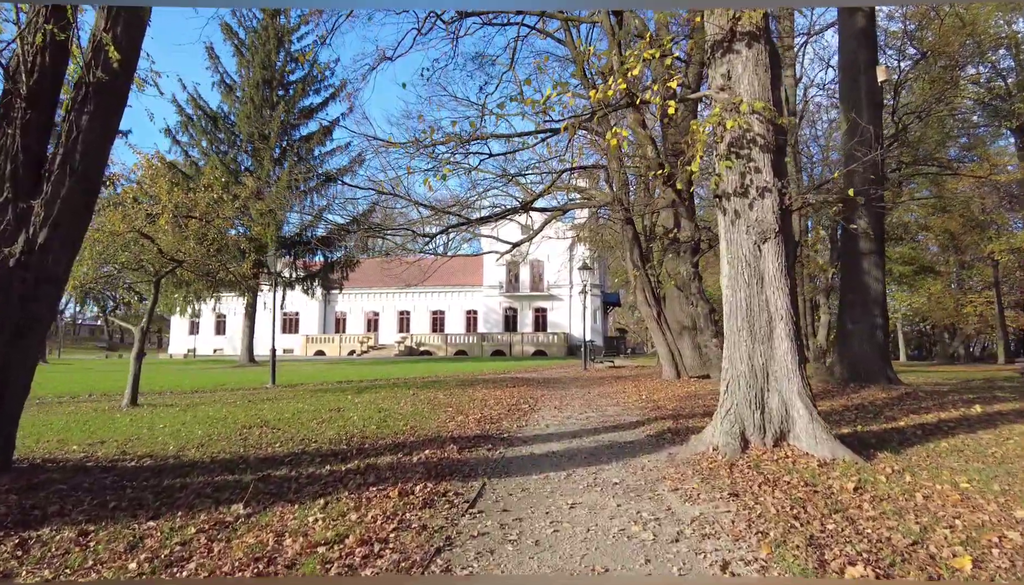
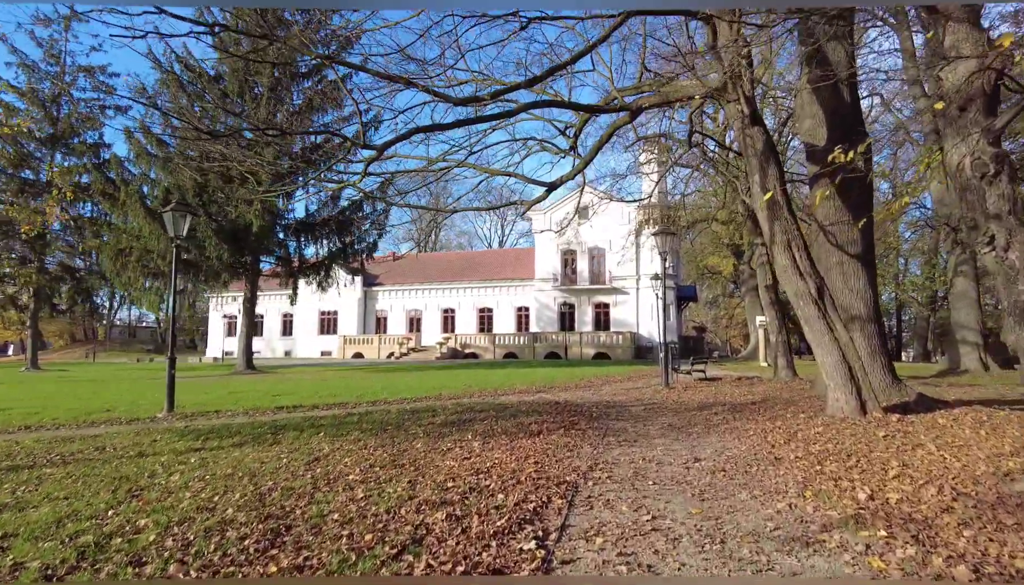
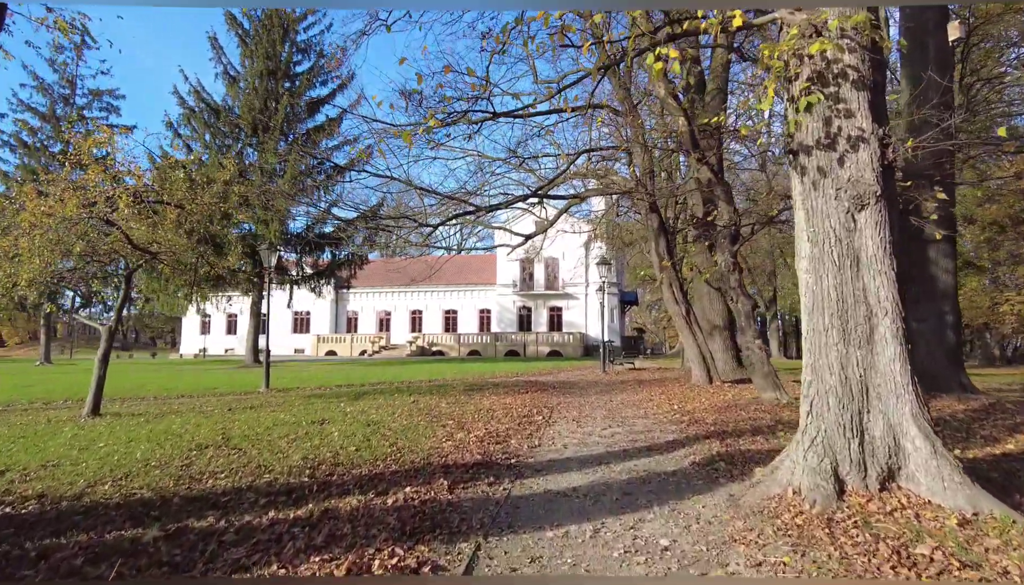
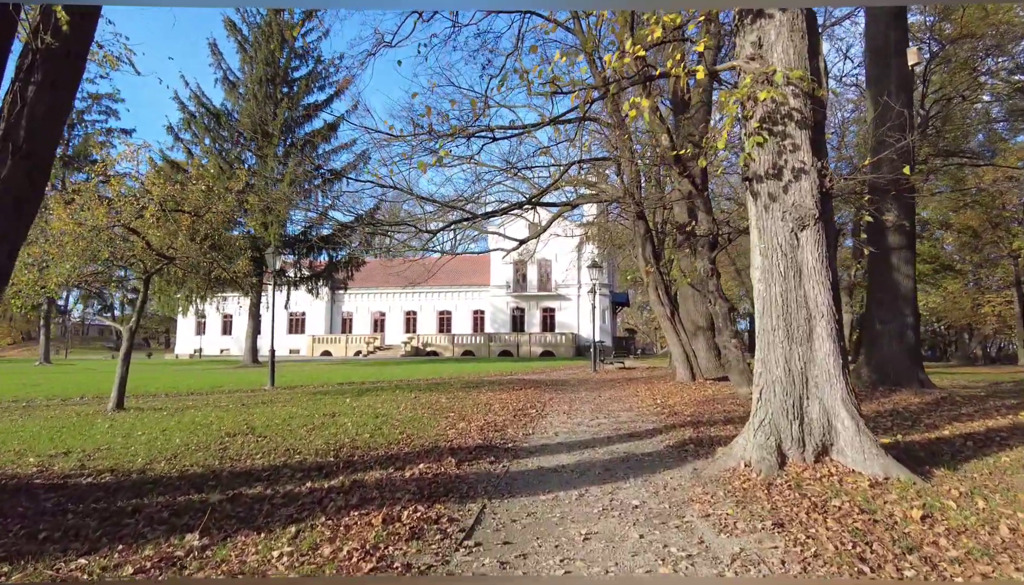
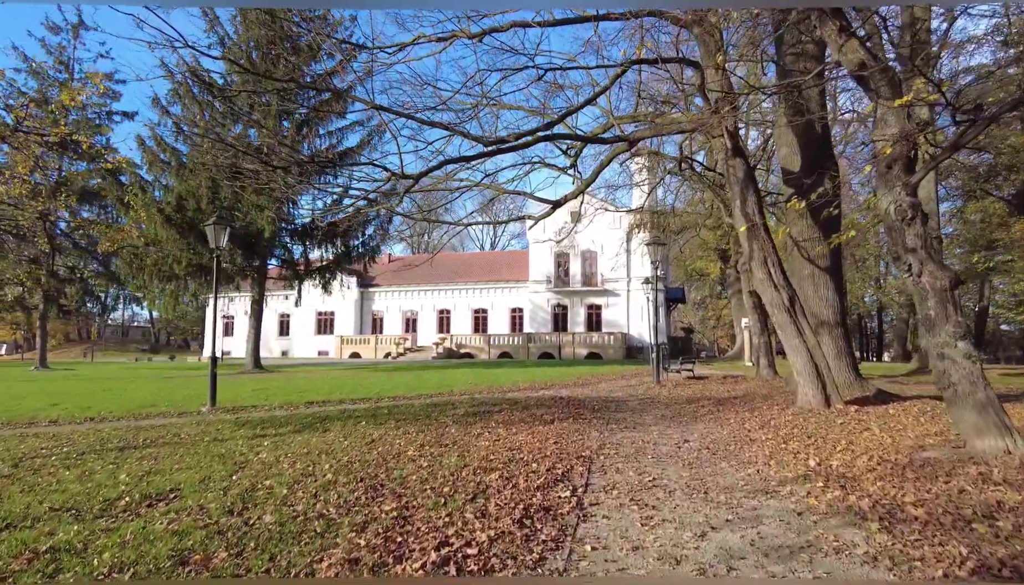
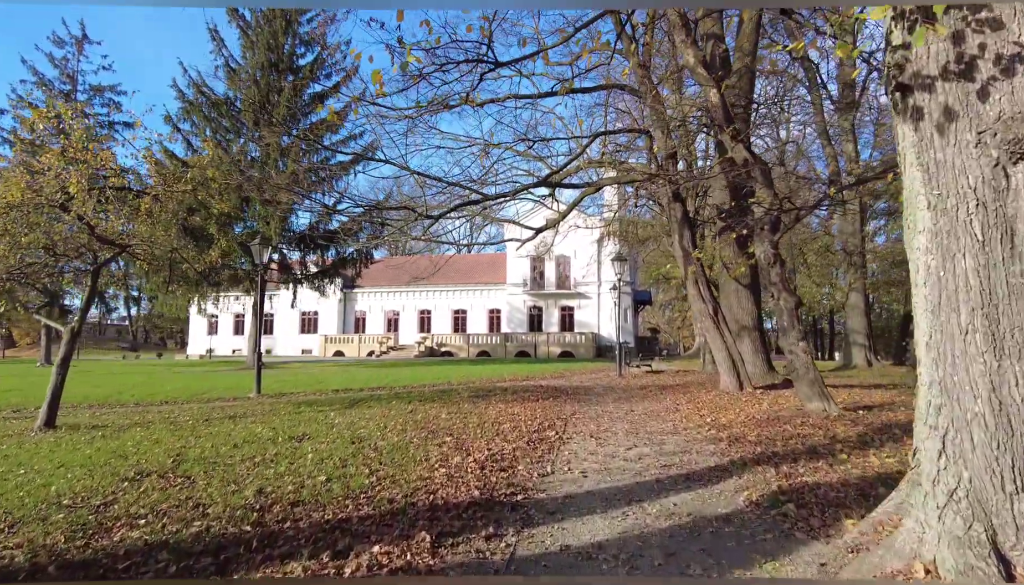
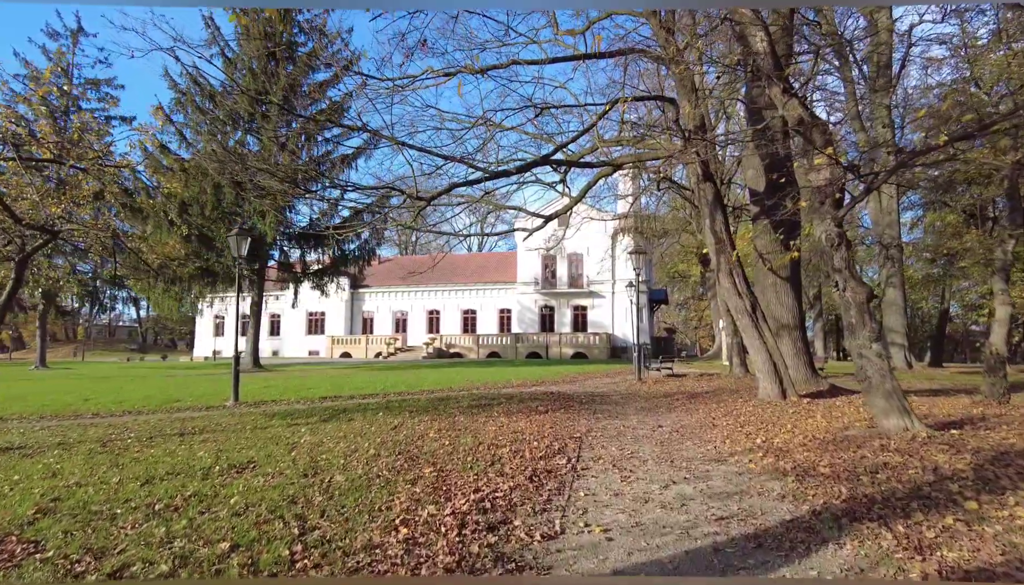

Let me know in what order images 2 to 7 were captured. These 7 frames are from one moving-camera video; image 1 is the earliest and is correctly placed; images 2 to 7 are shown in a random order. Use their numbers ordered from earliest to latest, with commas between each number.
4, 3, 6, 7, 5, 2
